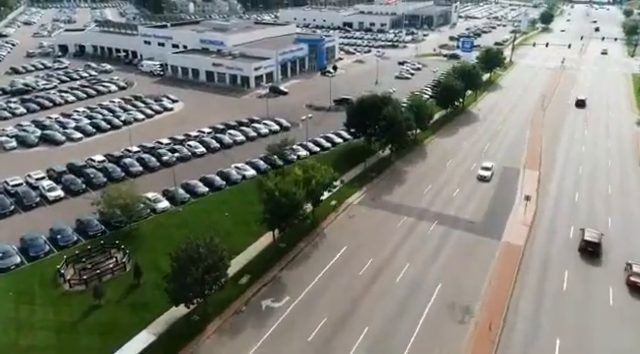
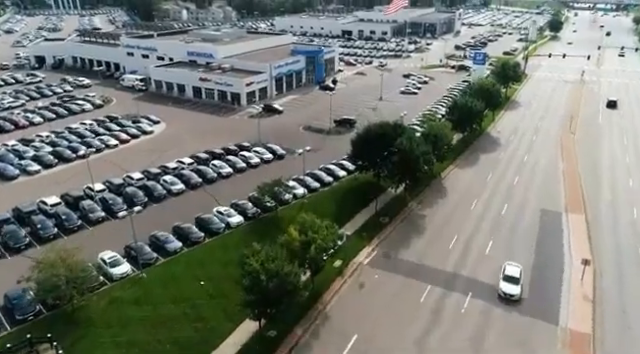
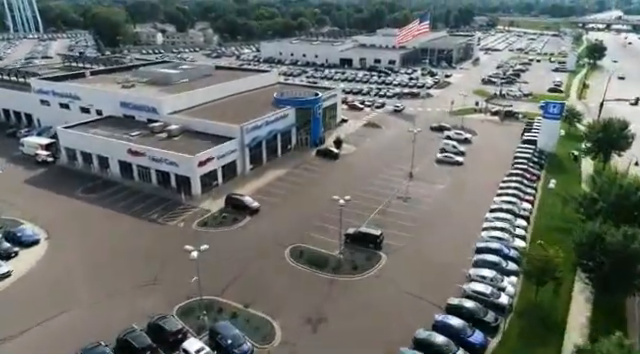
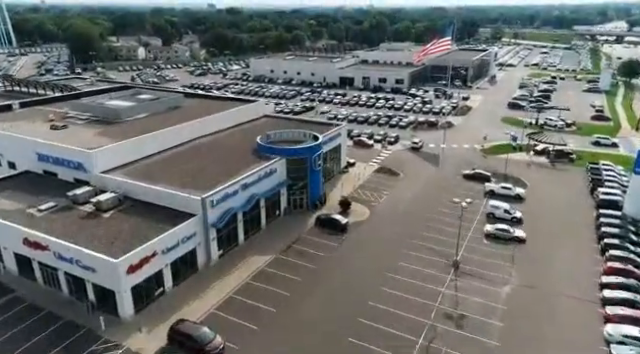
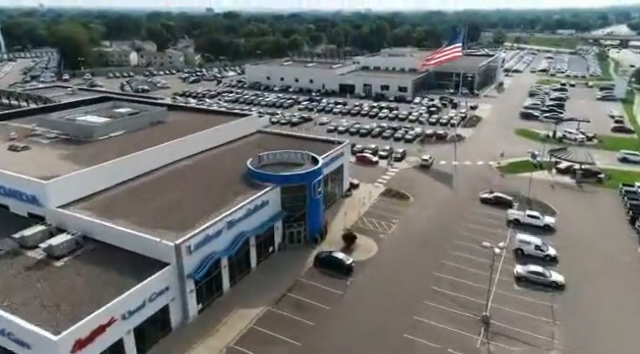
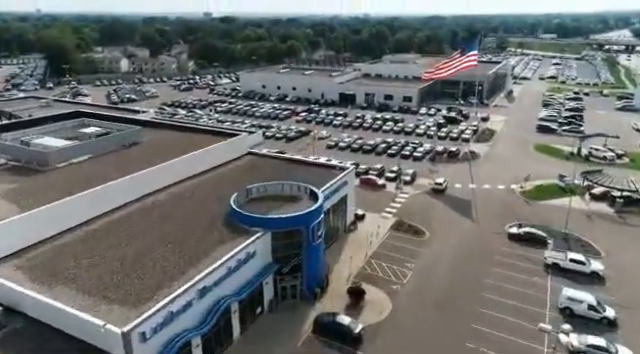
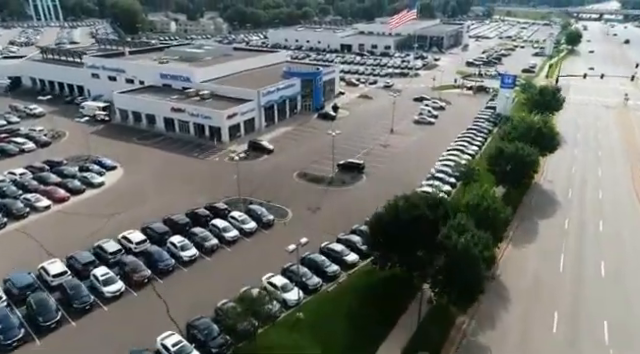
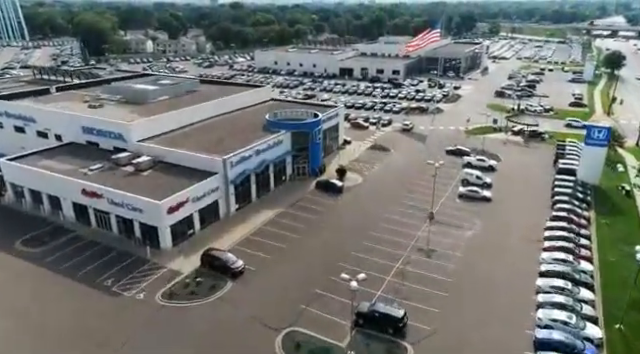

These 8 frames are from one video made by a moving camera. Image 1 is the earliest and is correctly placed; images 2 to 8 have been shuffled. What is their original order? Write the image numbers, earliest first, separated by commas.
2, 7, 3, 8, 4, 5, 6
